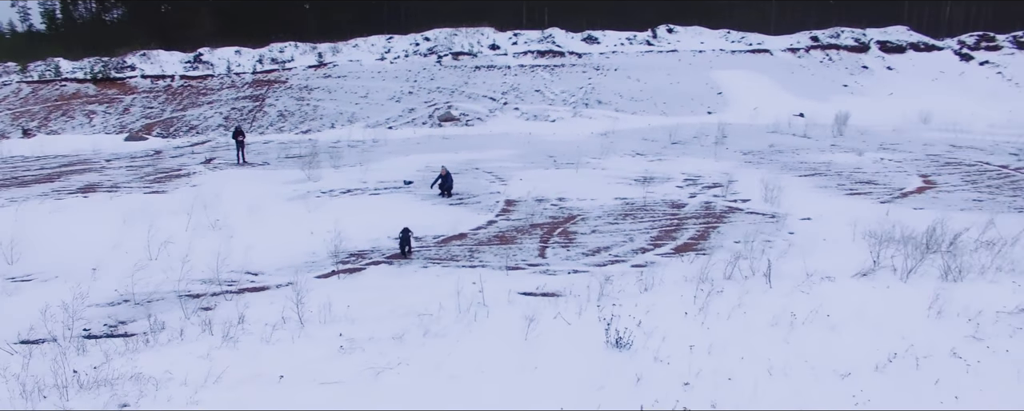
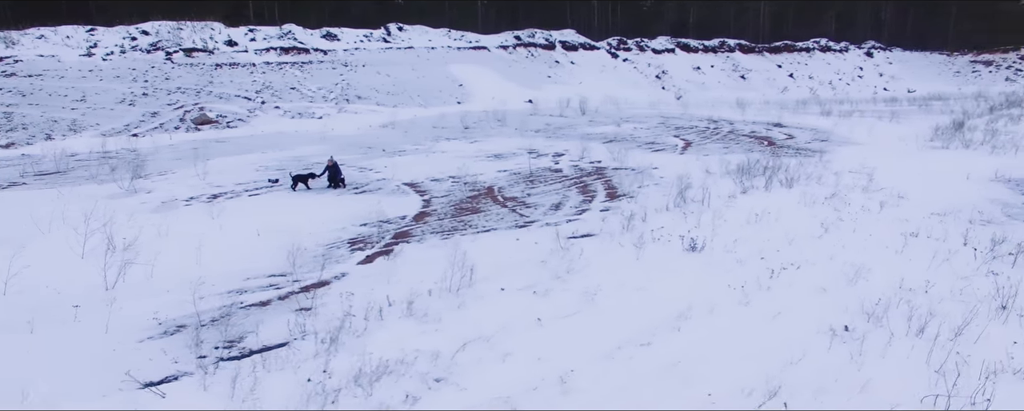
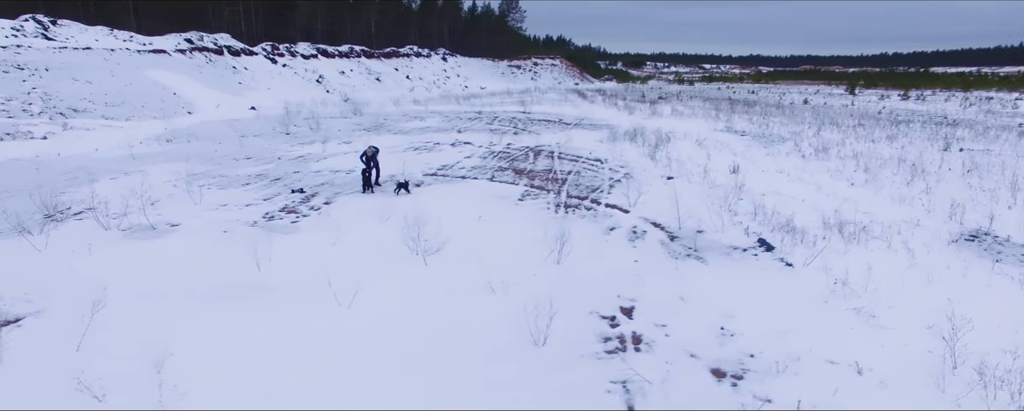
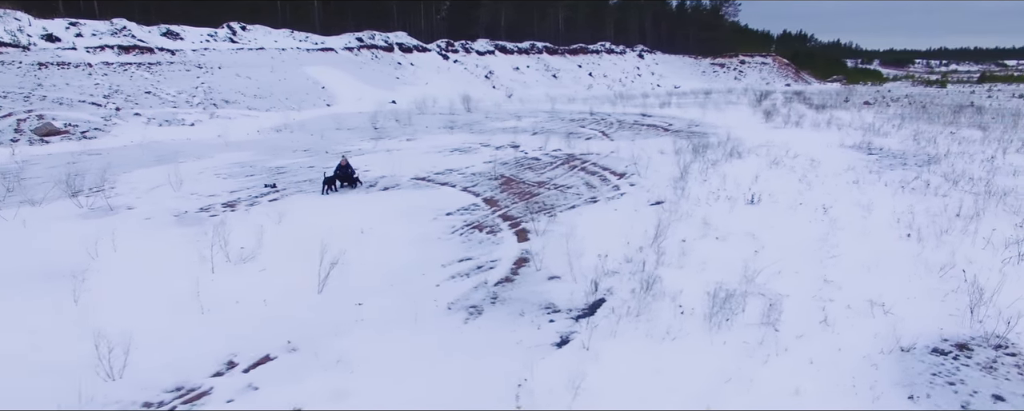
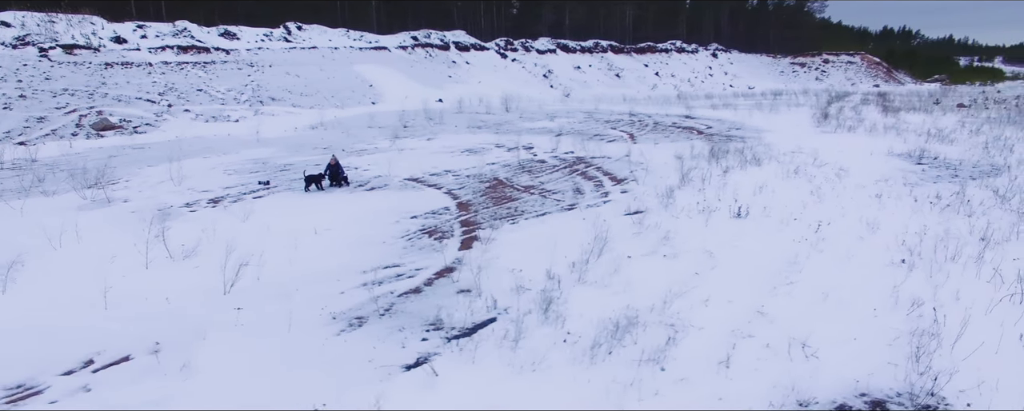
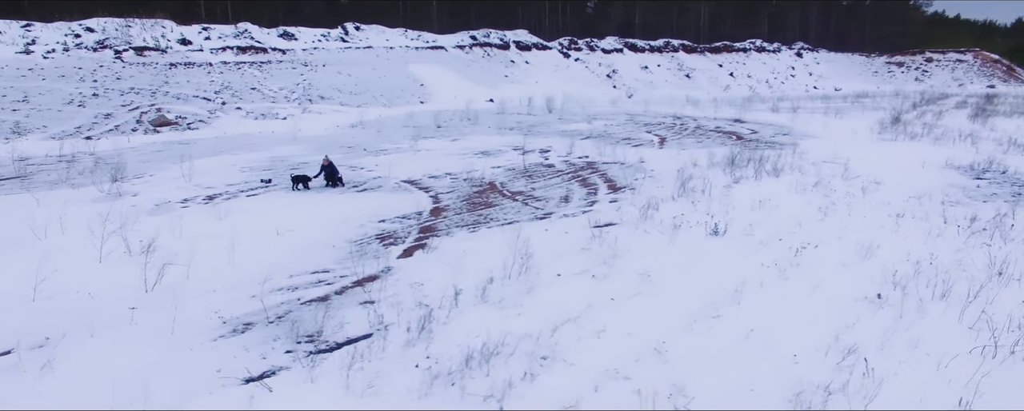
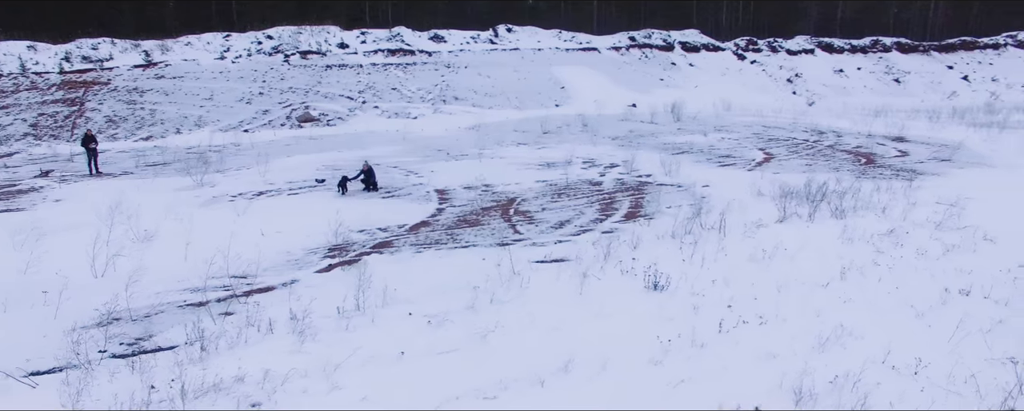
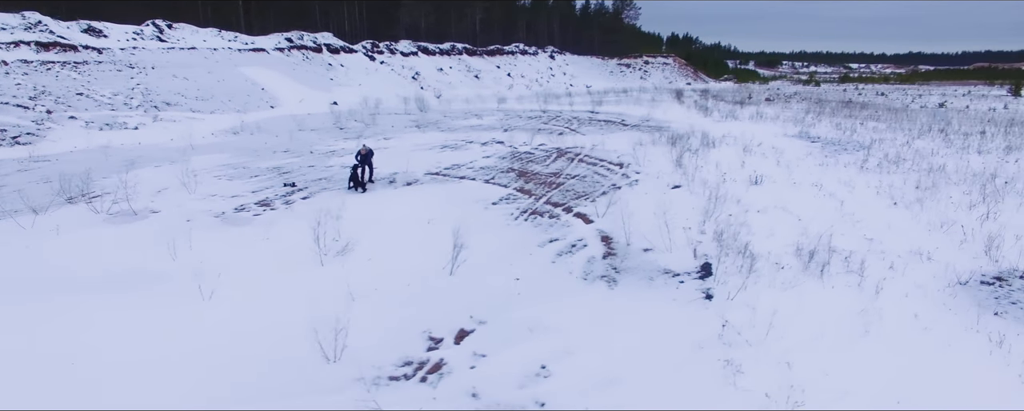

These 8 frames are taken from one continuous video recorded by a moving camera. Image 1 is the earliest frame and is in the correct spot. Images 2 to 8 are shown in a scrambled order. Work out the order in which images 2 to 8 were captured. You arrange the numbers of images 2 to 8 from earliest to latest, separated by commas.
7, 2, 6, 5, 4, 8, 3
